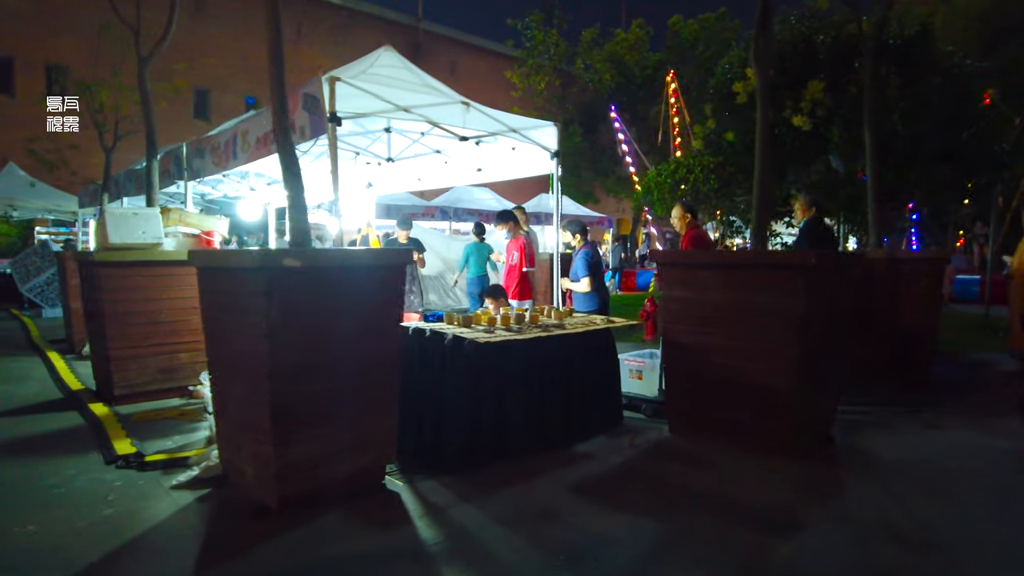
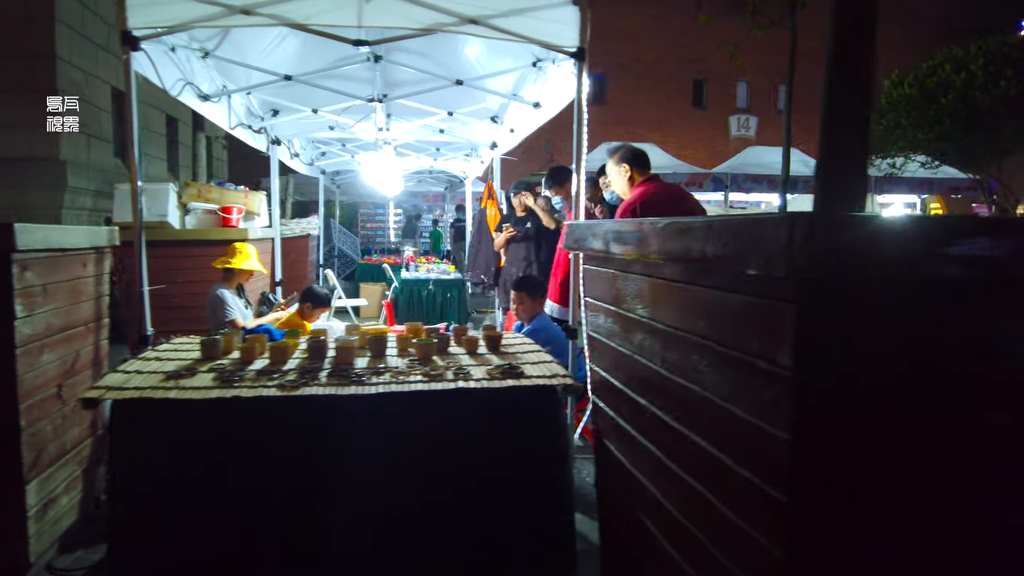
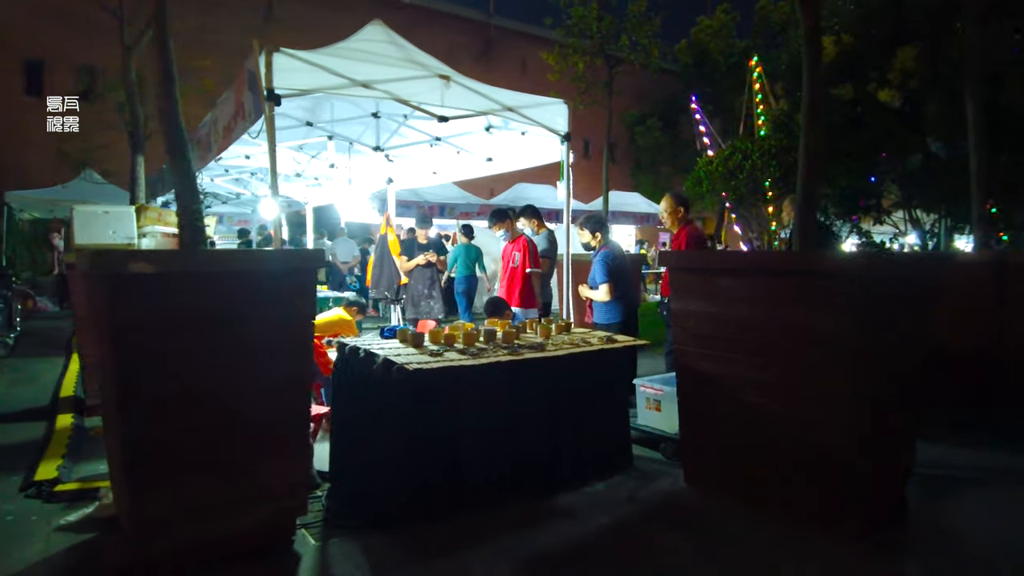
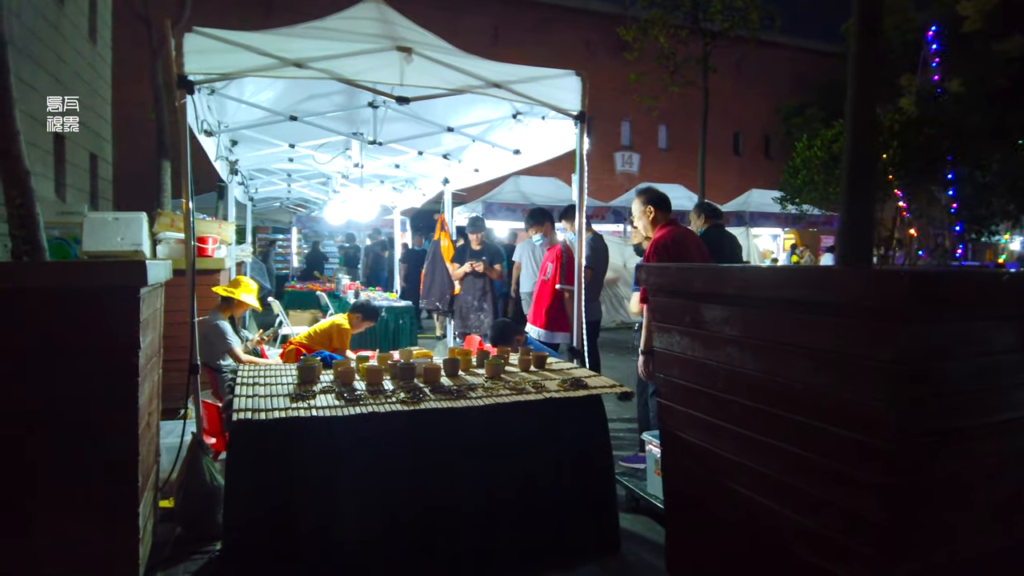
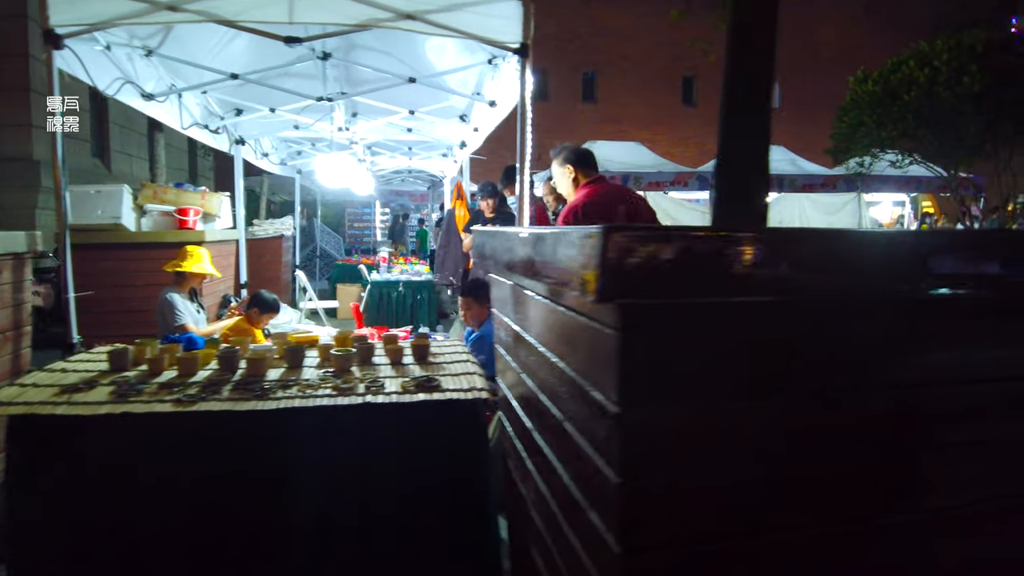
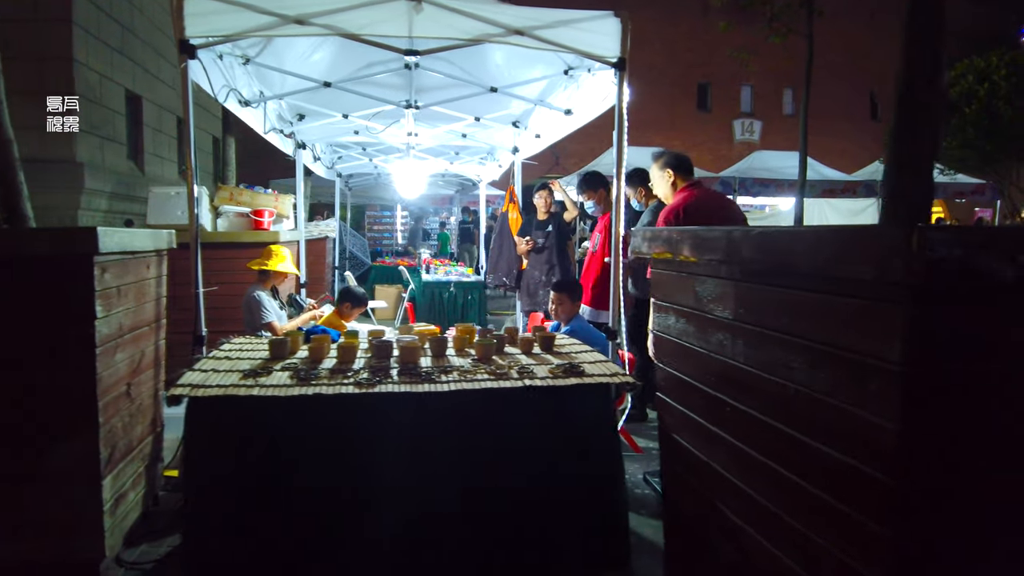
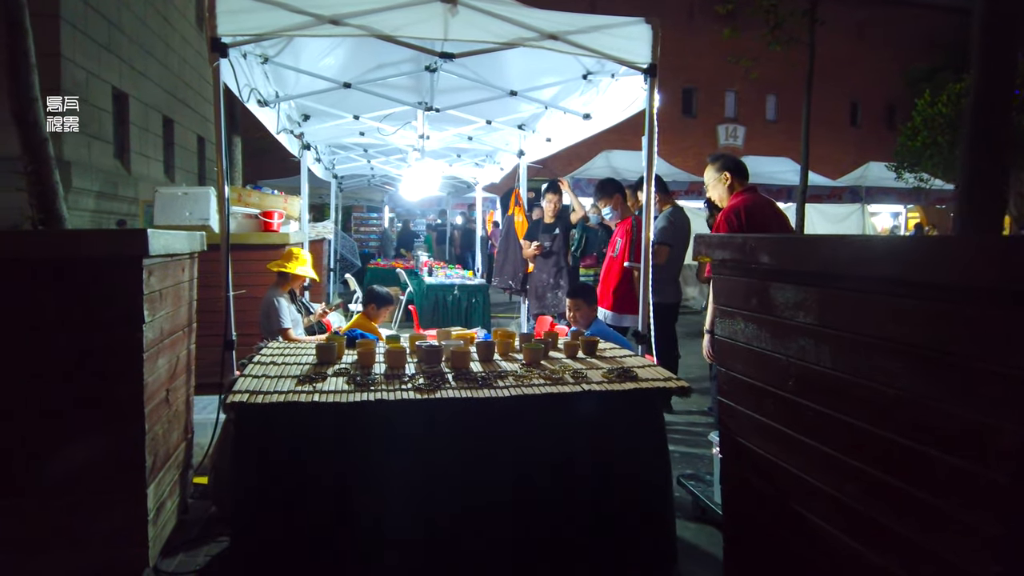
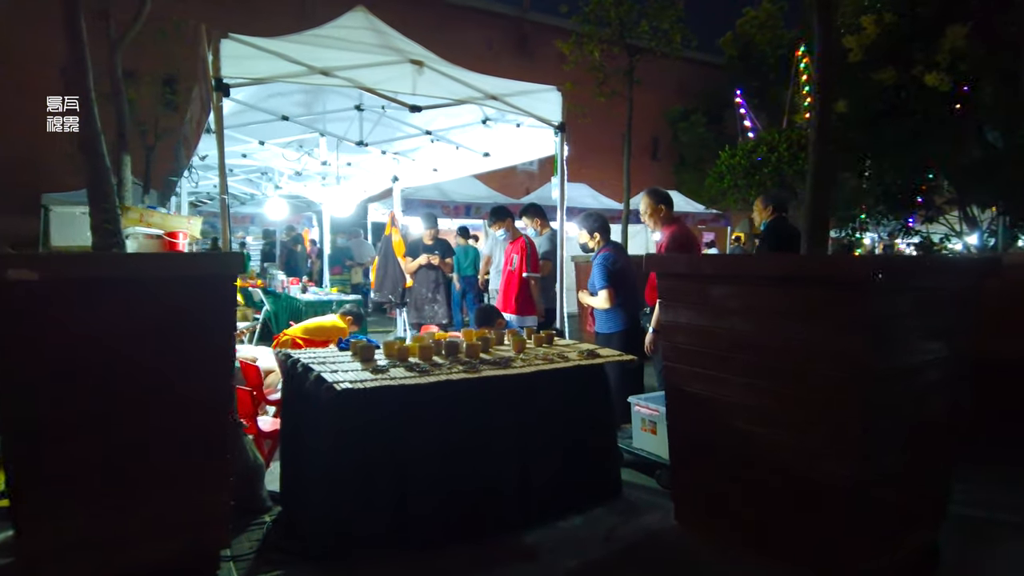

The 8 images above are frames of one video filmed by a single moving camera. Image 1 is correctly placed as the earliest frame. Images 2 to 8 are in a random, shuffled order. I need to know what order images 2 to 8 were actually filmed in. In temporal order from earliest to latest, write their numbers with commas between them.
3, 8, 4, 7, 6, 2, 5
